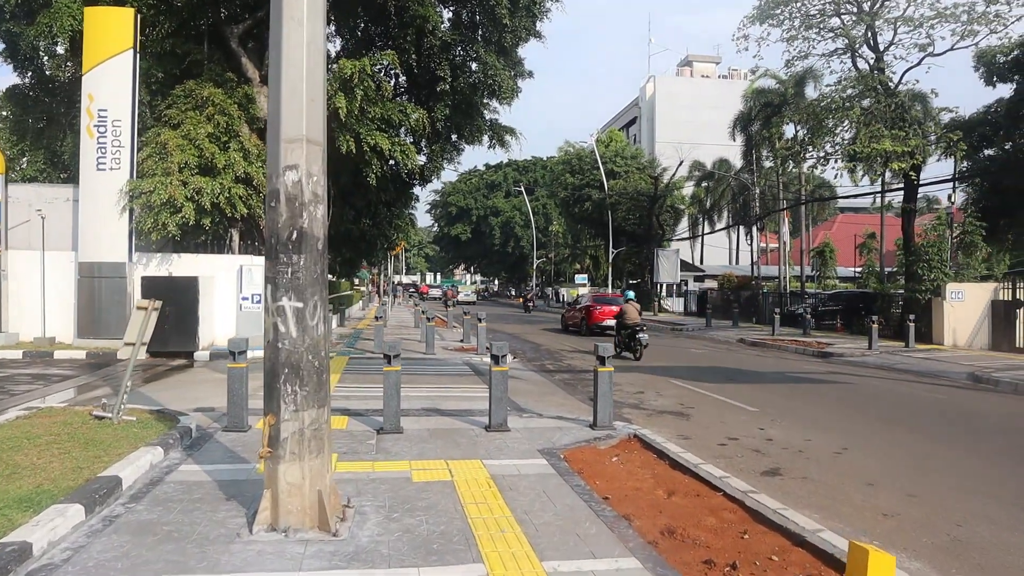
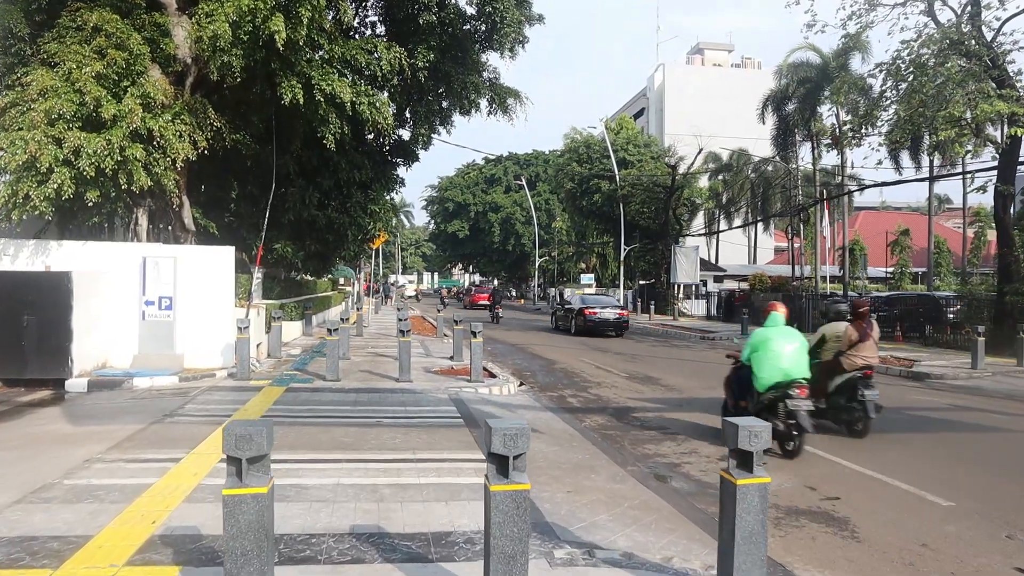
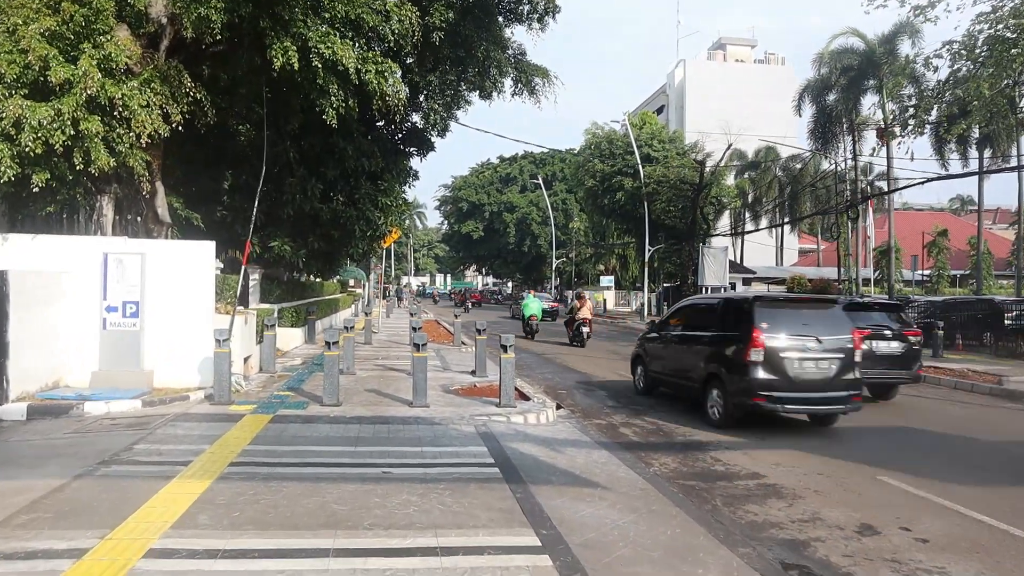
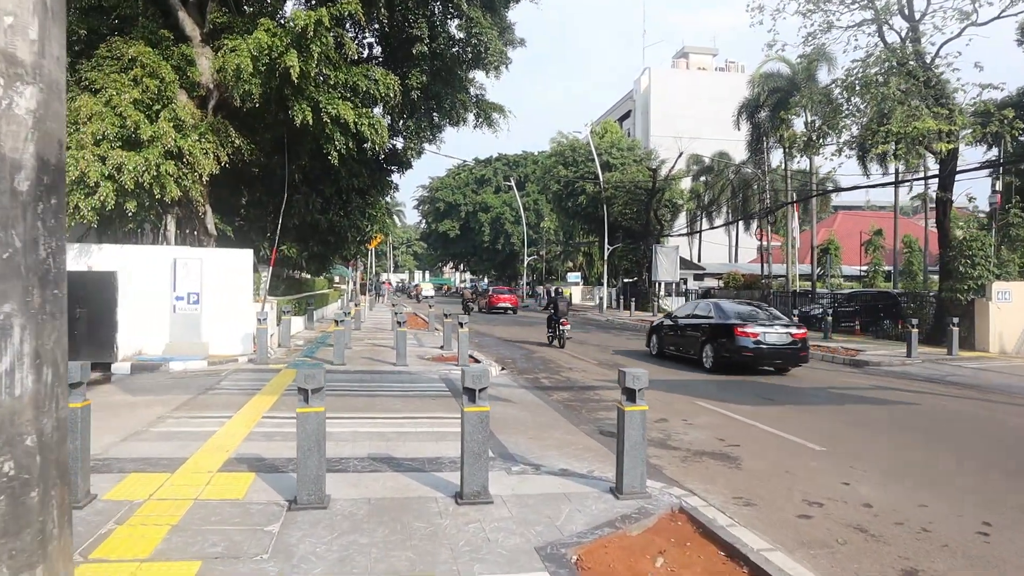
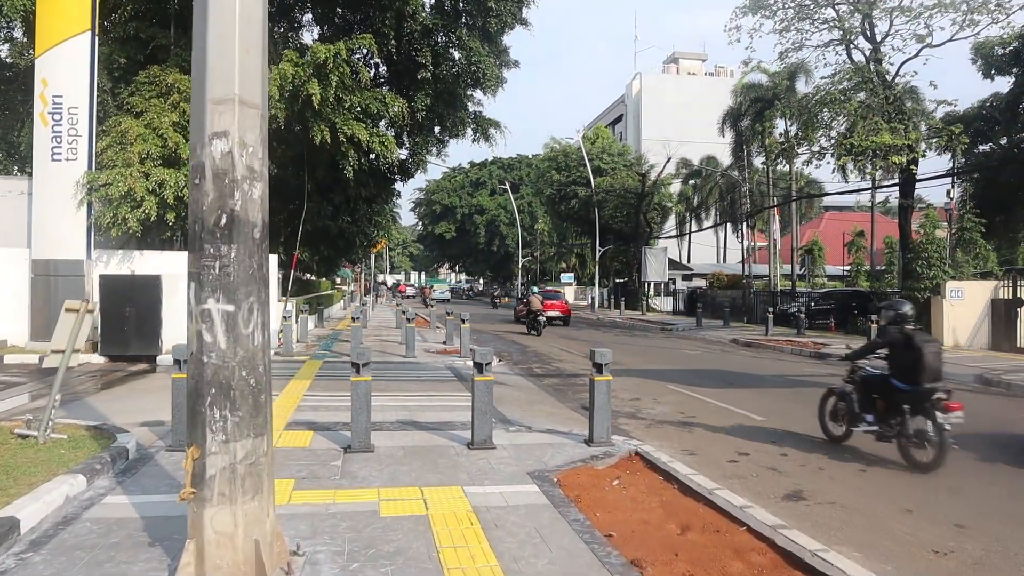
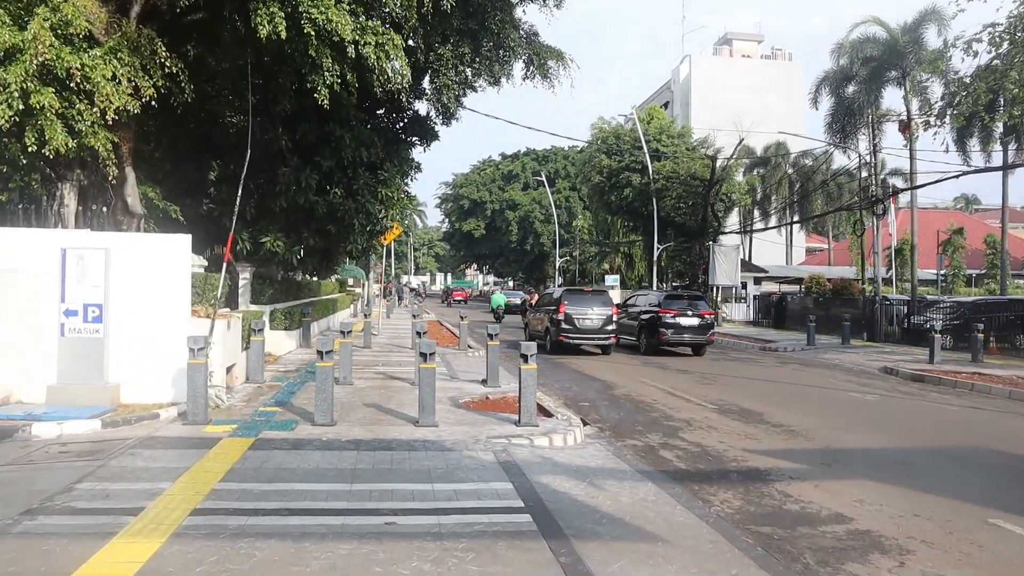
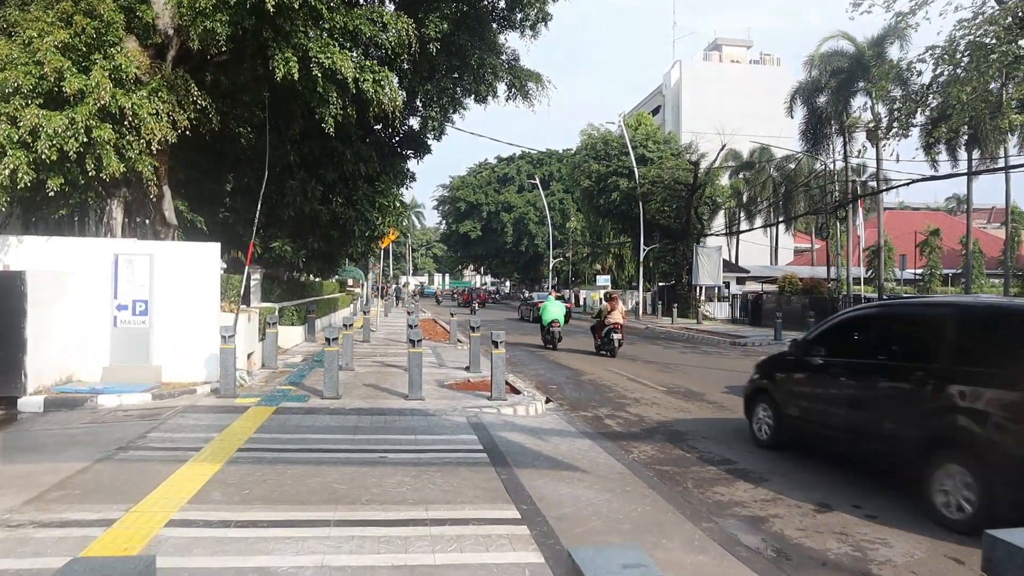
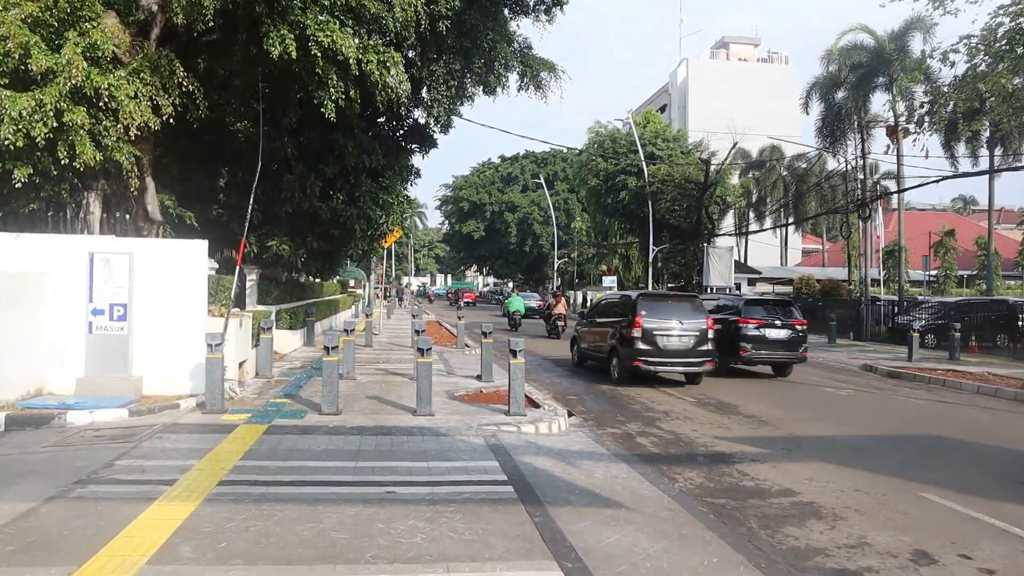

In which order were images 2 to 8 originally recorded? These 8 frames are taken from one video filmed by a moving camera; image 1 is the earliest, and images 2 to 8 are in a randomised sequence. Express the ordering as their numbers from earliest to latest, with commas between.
5, 4, 2, 7, 3, 8, 6
